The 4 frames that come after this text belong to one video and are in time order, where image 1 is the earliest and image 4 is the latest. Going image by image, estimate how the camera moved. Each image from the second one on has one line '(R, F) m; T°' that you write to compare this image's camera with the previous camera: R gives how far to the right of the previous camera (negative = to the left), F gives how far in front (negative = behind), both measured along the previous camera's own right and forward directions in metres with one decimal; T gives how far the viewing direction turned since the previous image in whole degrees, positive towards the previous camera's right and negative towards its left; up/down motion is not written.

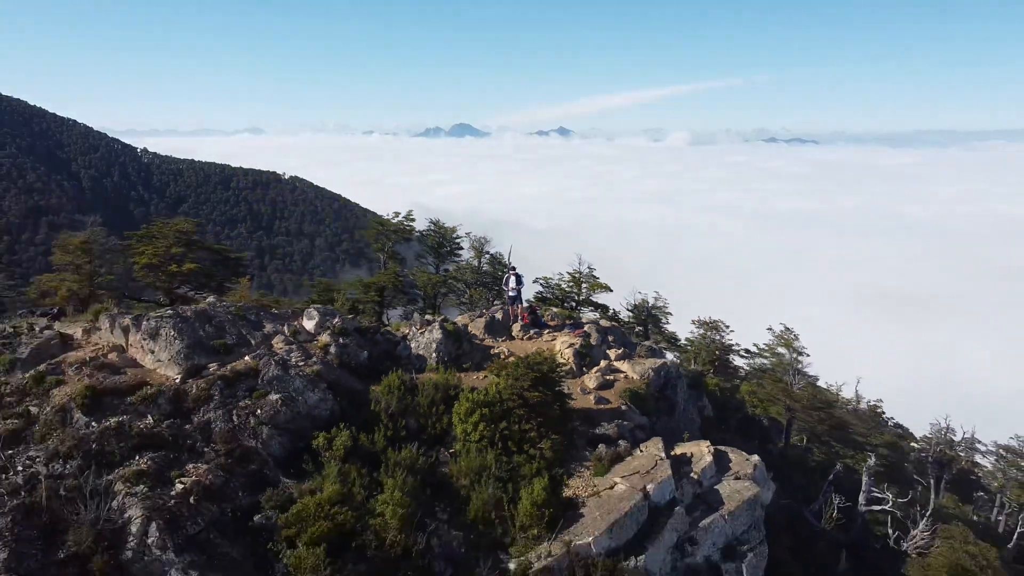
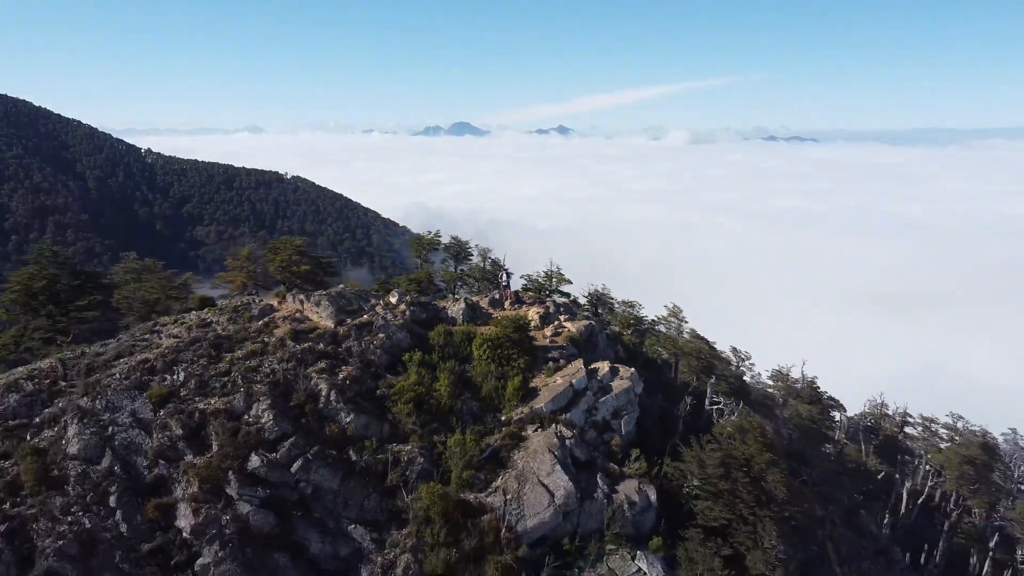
(+0.1, -3.5) m; 0°
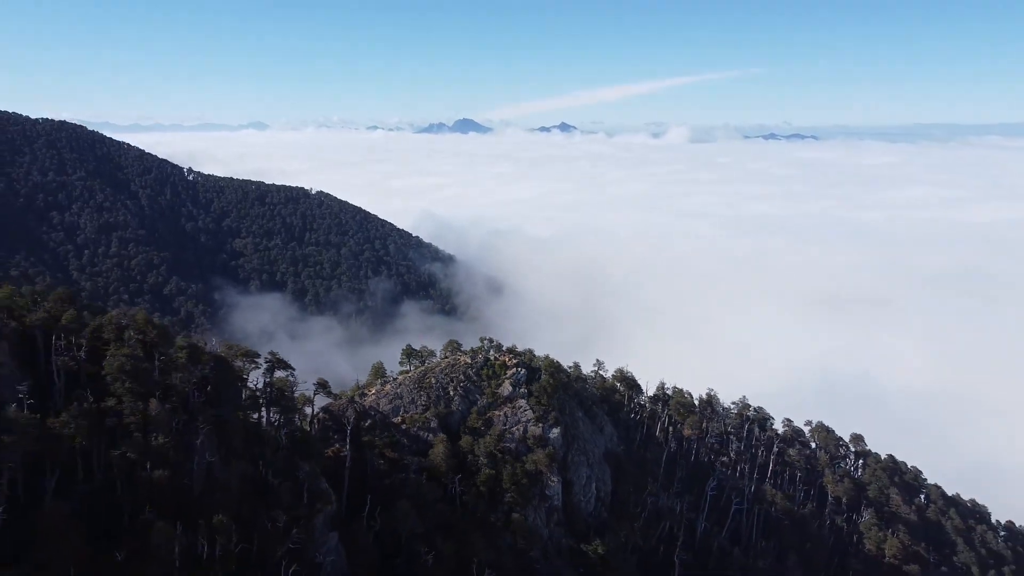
(+0.8, -33.1) m; 0°
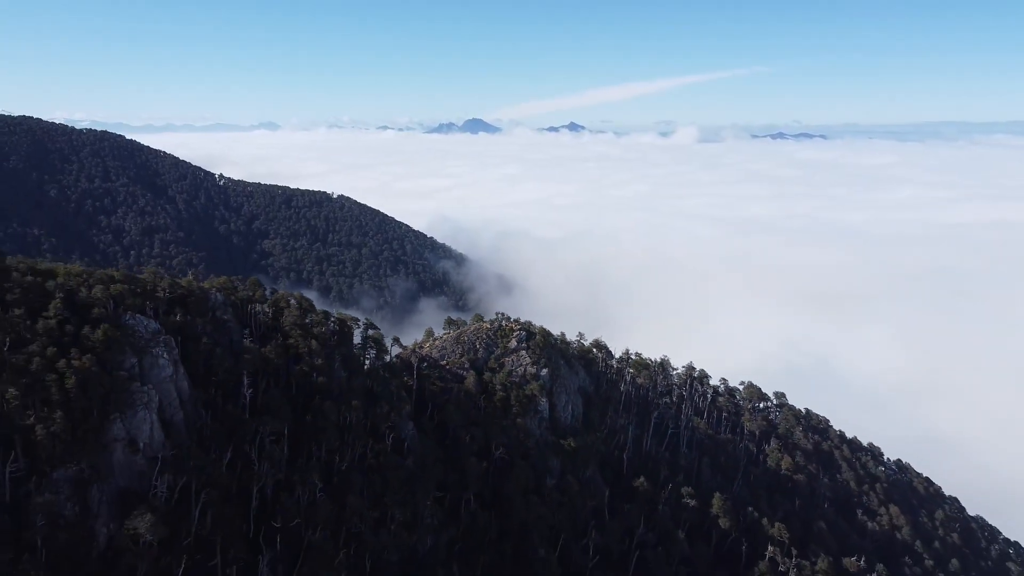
(+0.4, -21.5) m; -1°
